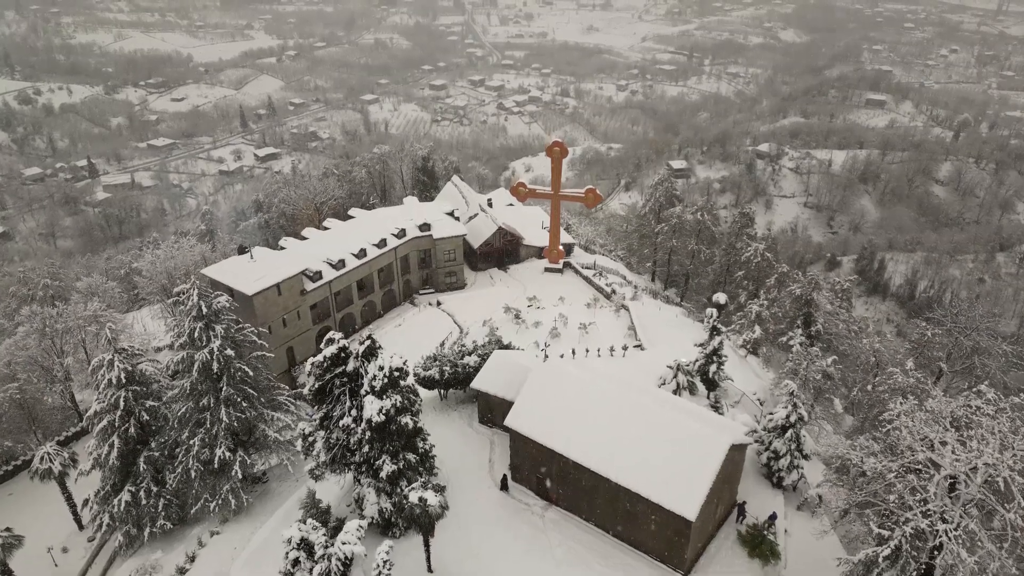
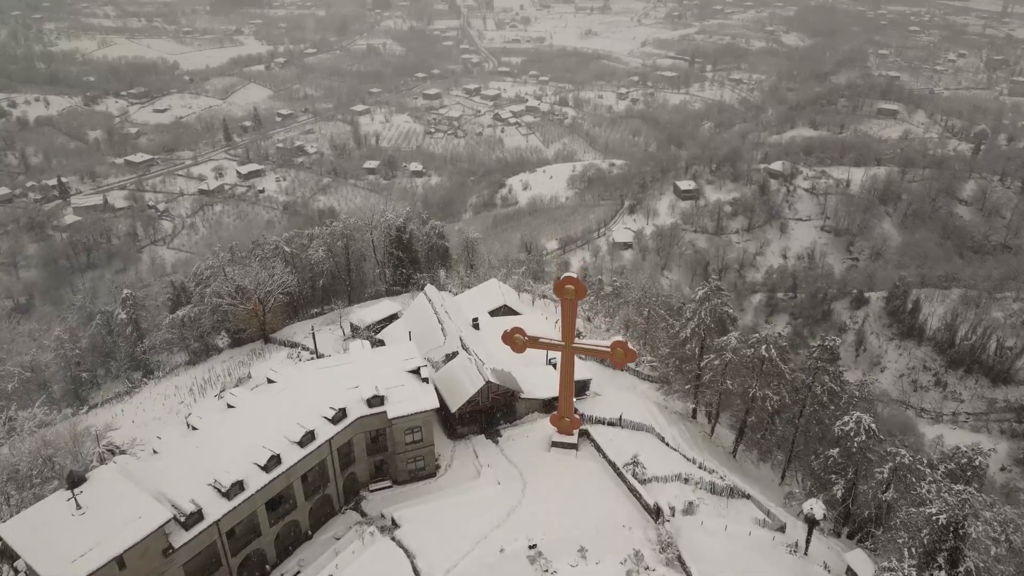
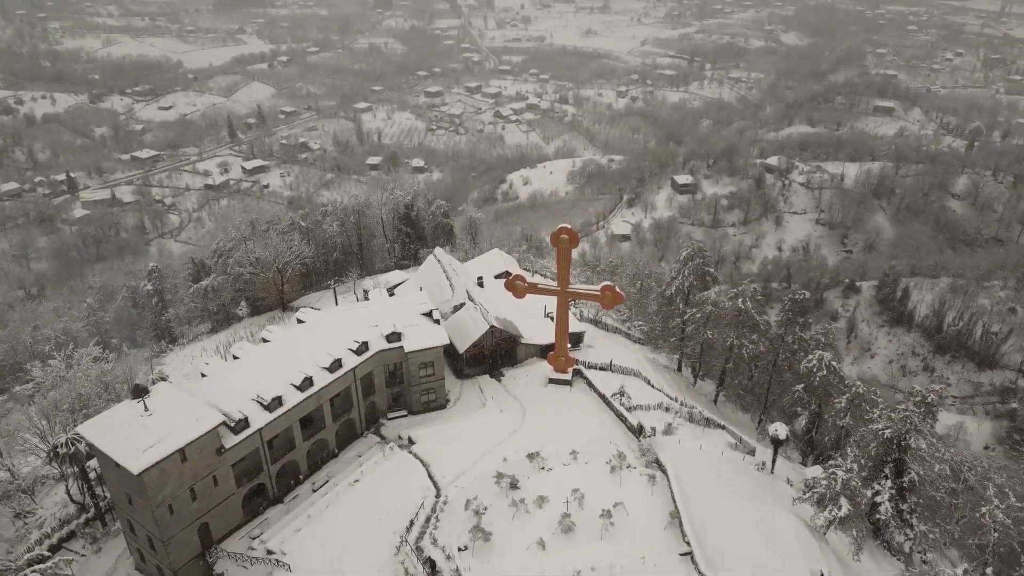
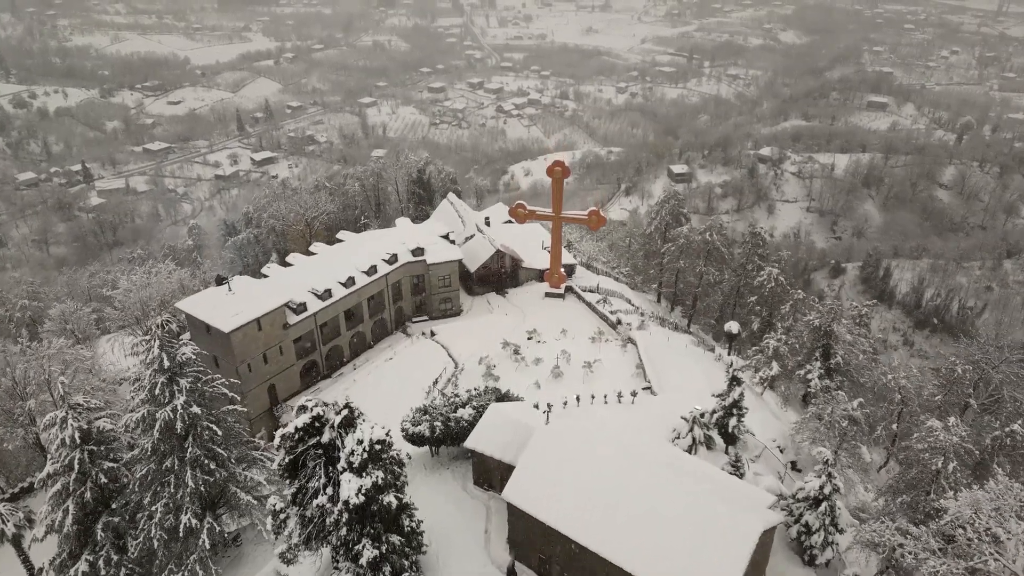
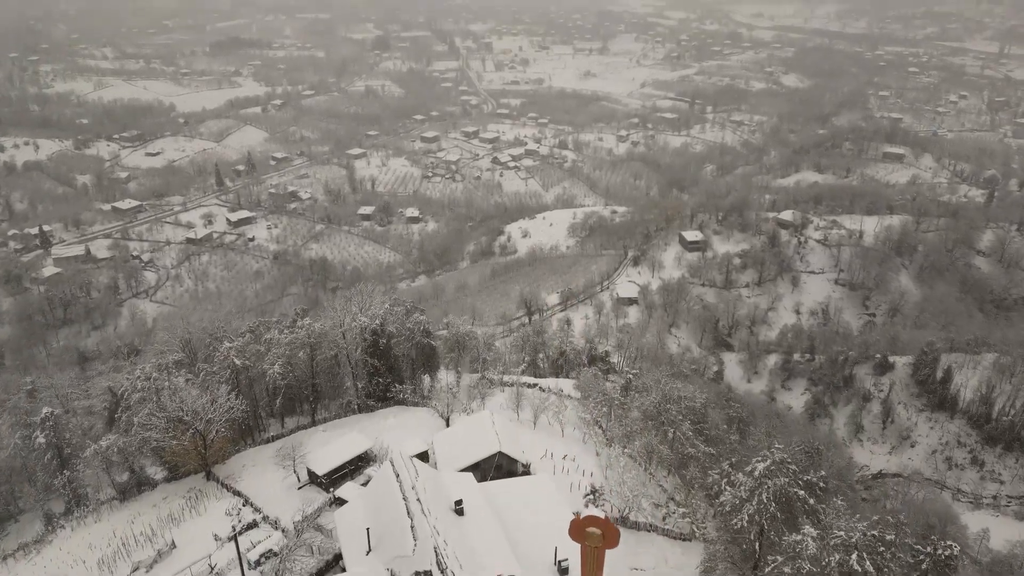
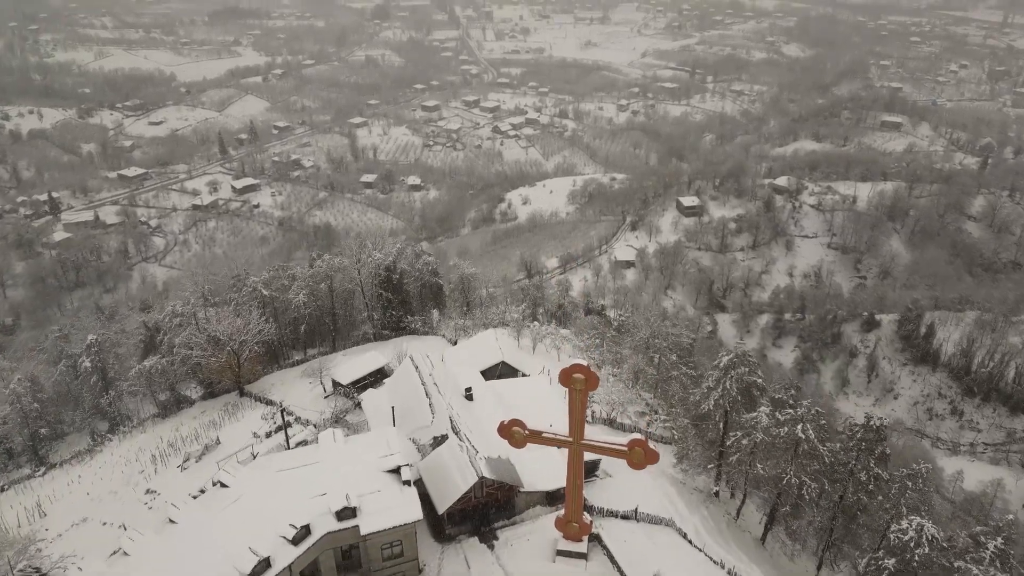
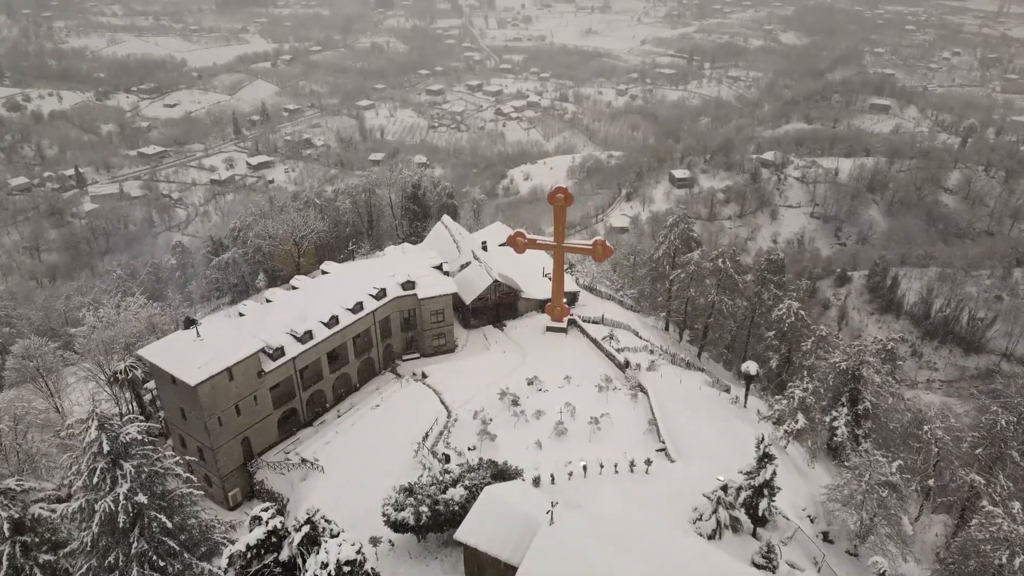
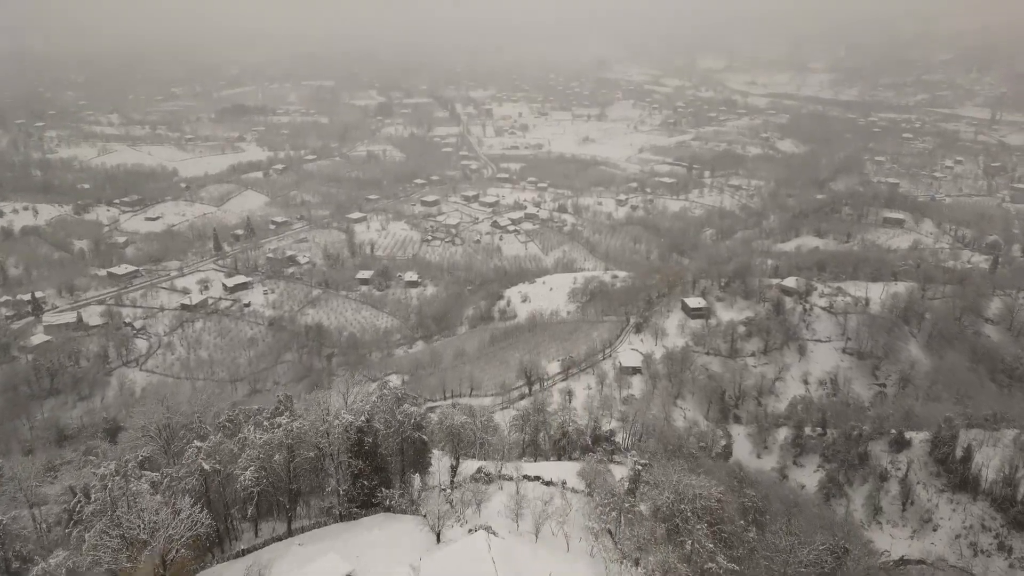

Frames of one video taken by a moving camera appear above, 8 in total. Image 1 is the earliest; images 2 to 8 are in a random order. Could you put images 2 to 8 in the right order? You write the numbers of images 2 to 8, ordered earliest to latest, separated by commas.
4, 7, 3, 2, 6, 5, 8
